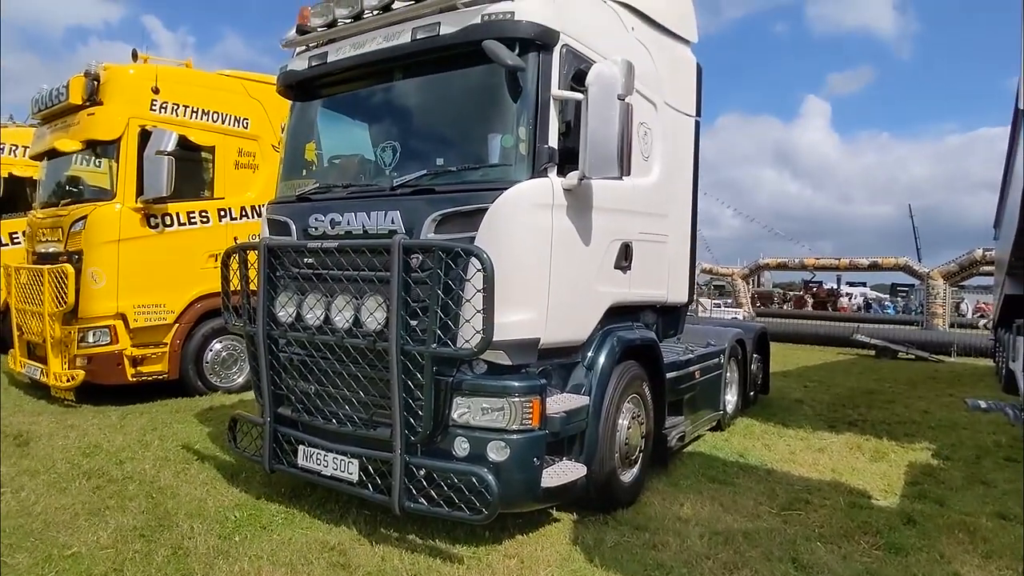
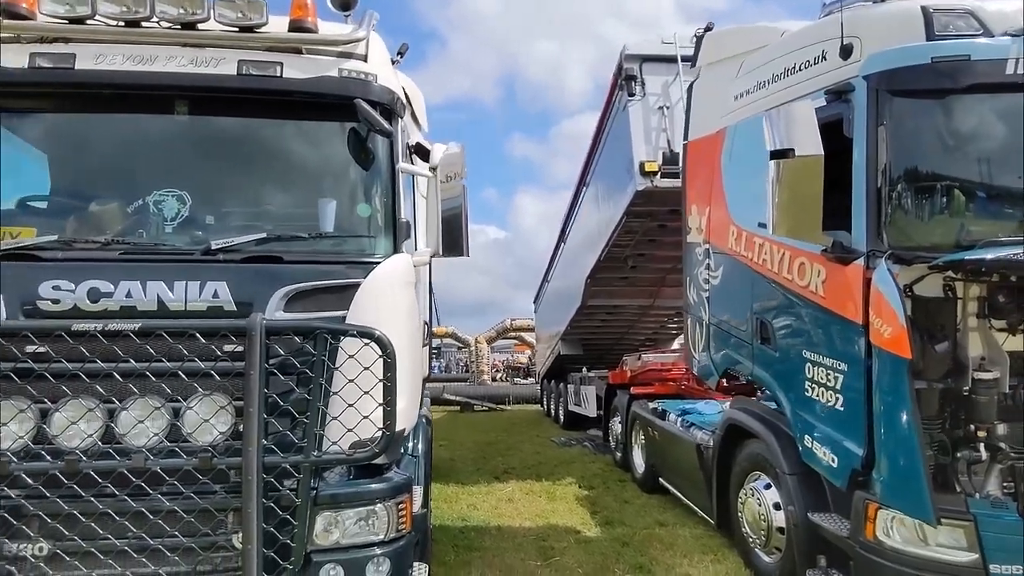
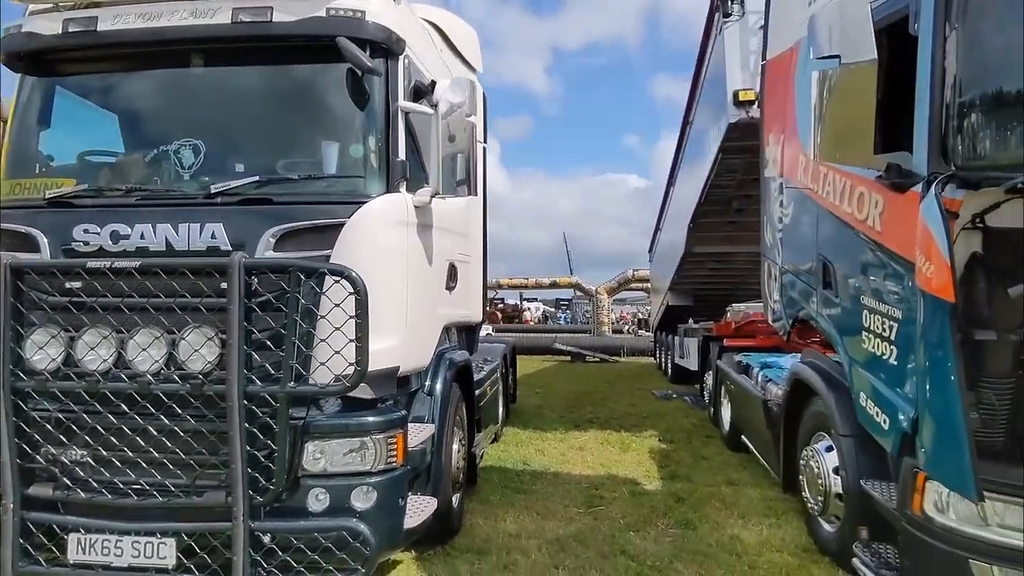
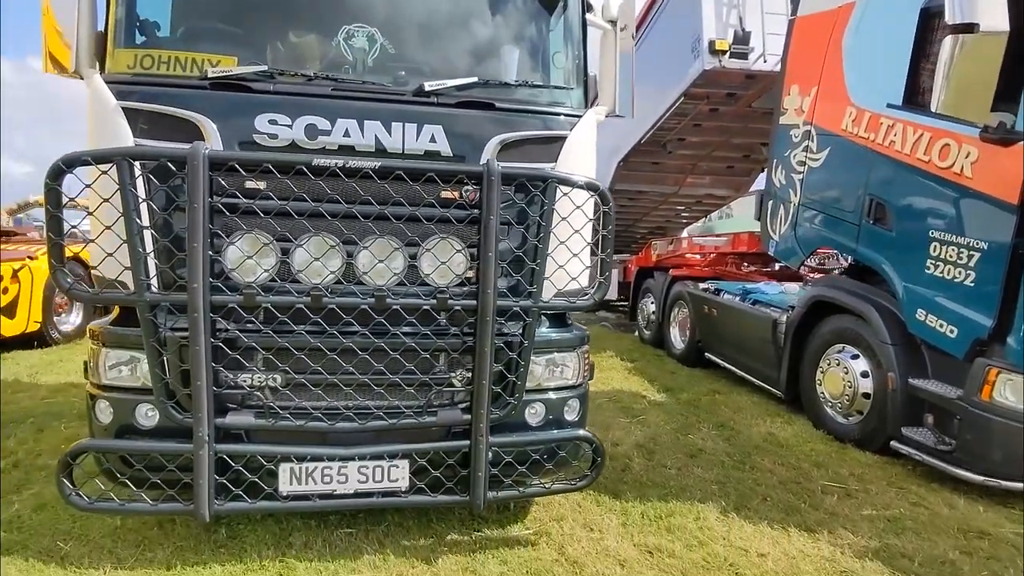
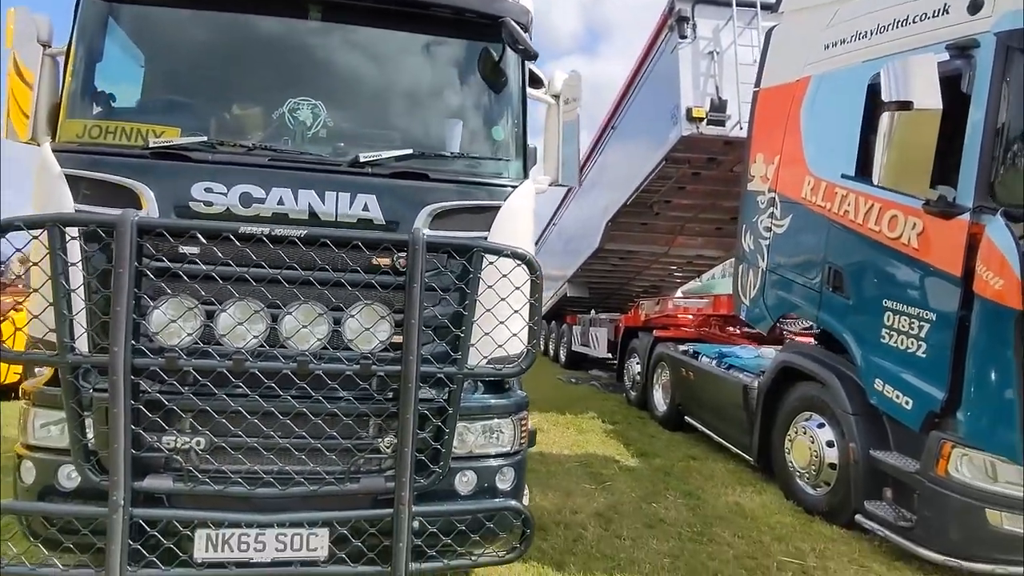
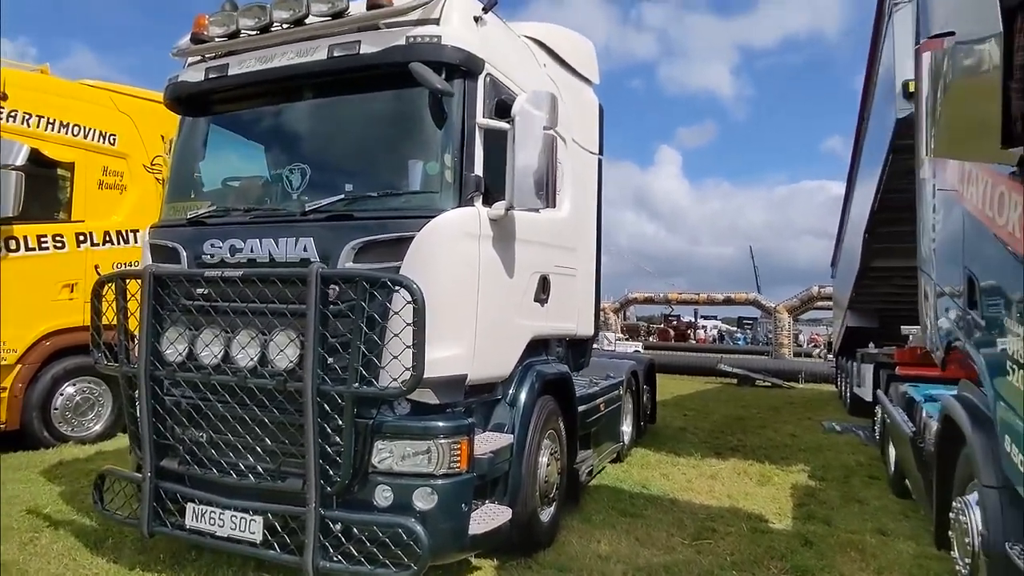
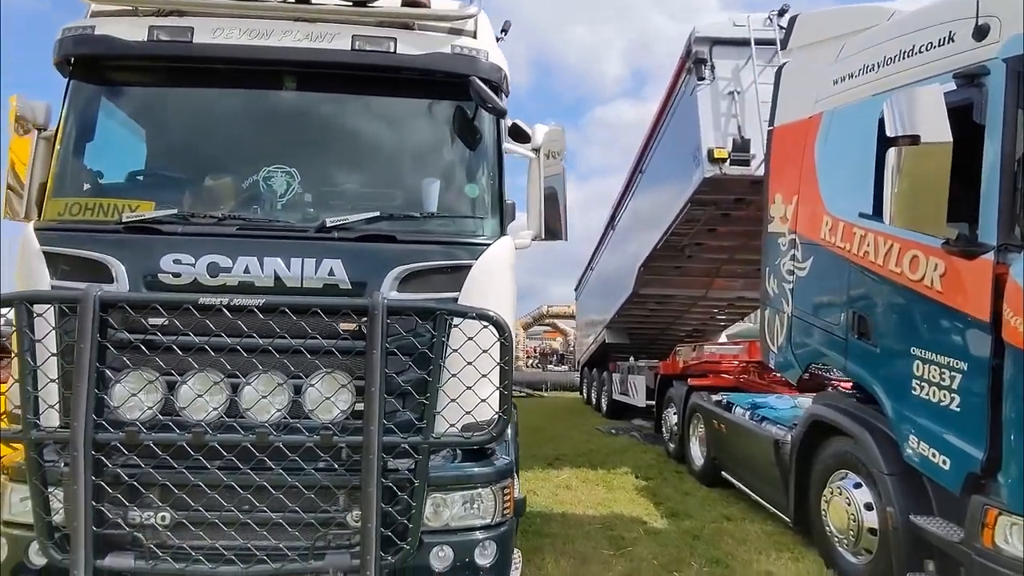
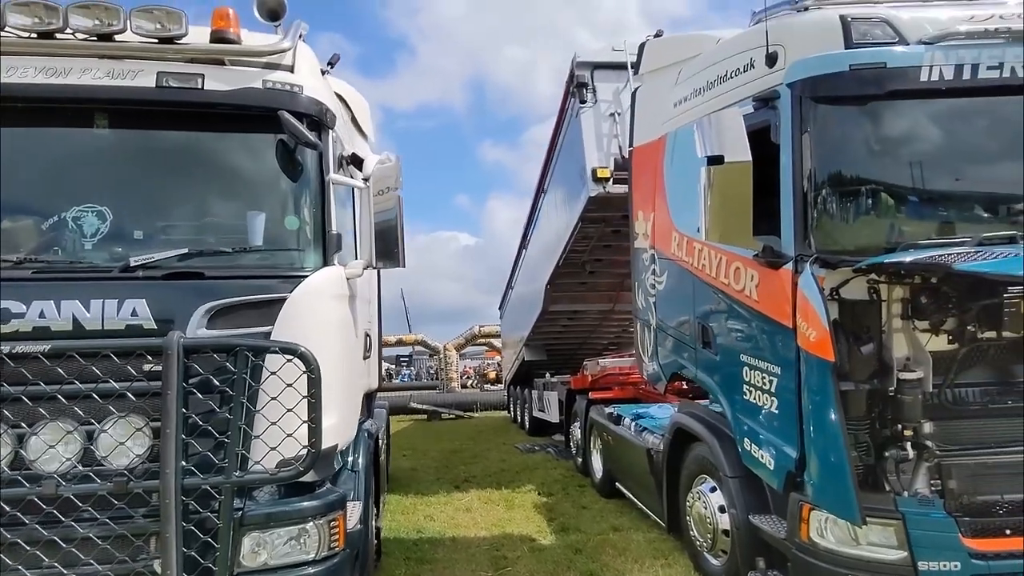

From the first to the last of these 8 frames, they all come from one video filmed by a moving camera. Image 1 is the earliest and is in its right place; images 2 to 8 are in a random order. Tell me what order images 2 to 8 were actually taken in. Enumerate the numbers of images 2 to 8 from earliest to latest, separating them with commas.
6, 3, 8, 2, 7, 5, 4
